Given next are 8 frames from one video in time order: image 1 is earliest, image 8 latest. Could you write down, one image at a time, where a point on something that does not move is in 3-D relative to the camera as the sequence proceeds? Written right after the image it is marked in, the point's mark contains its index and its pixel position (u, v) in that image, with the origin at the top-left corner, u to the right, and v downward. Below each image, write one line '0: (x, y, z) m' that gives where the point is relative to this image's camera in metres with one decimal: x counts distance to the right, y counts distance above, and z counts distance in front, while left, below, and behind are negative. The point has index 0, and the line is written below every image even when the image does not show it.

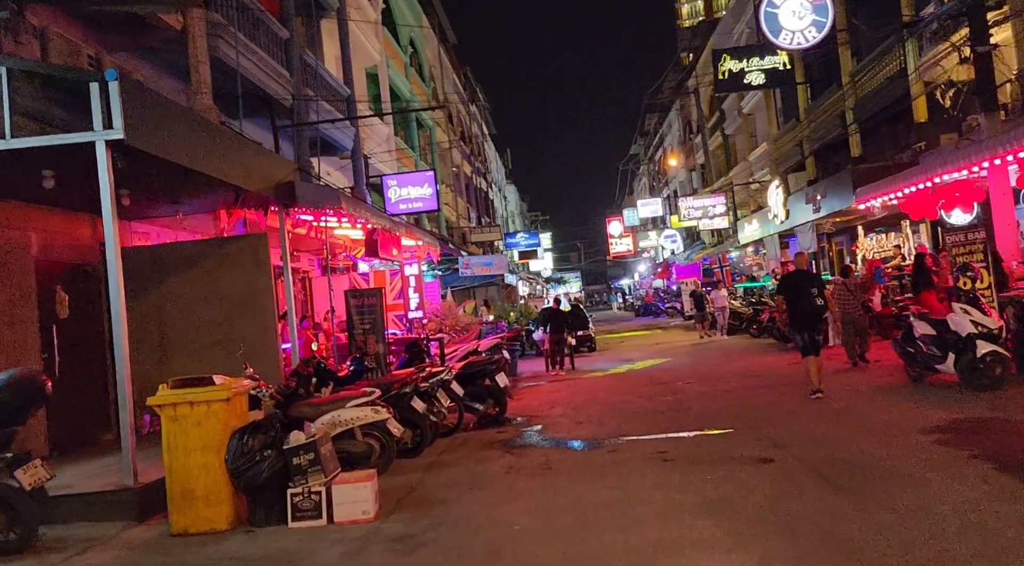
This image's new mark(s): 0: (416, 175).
0: (-2.2, +2.5, +19.9) m
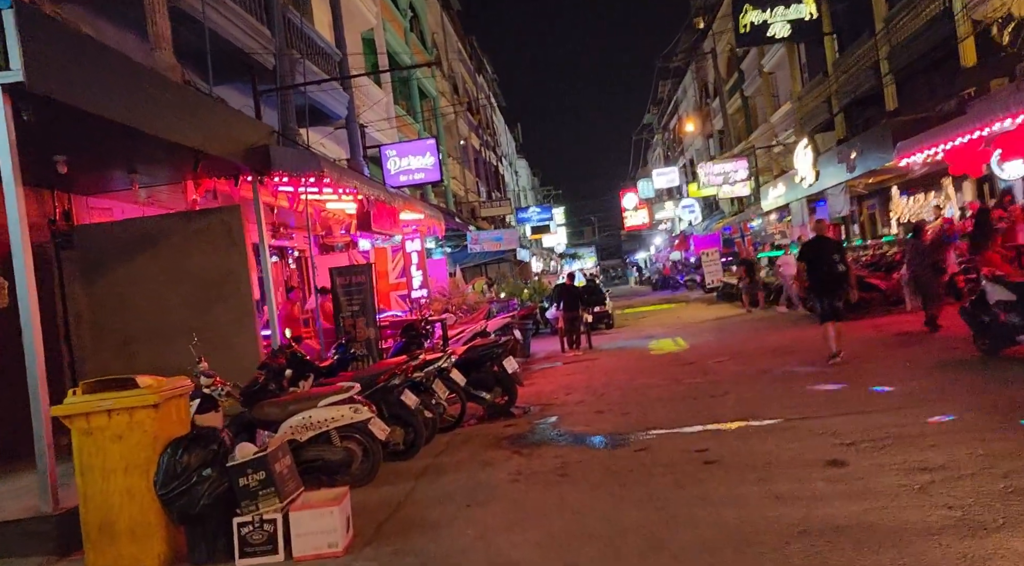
0: (-2.1, +3.0, +18.6) m
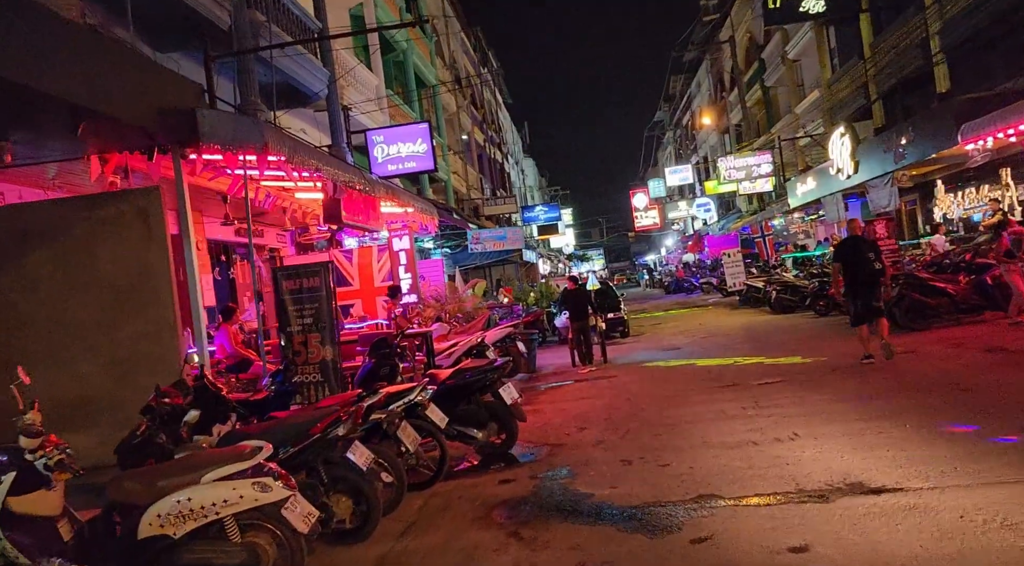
0: (-2.0, +2.9, +16.3) m
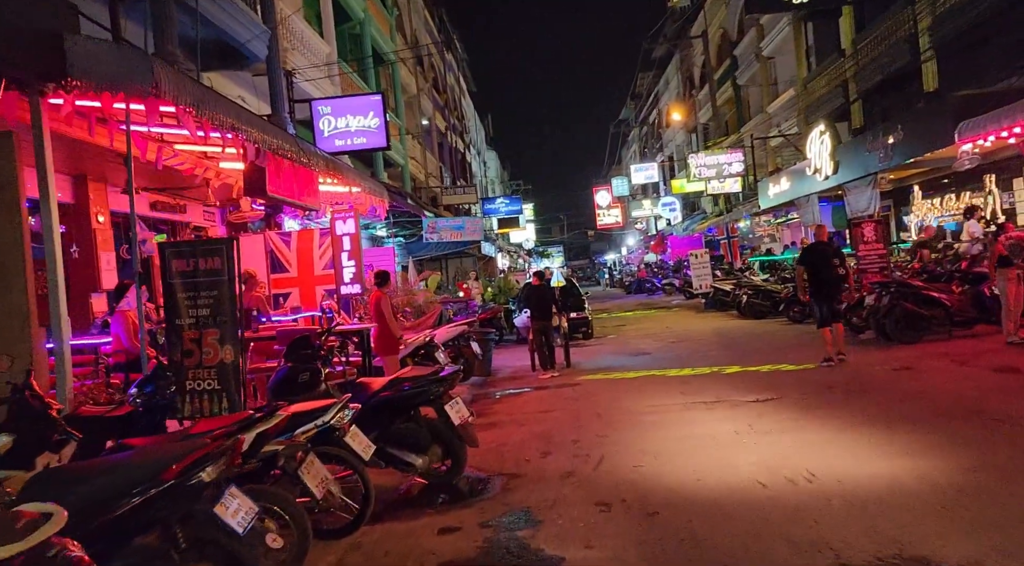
0: (-2.6, +3.1, +14.7) m
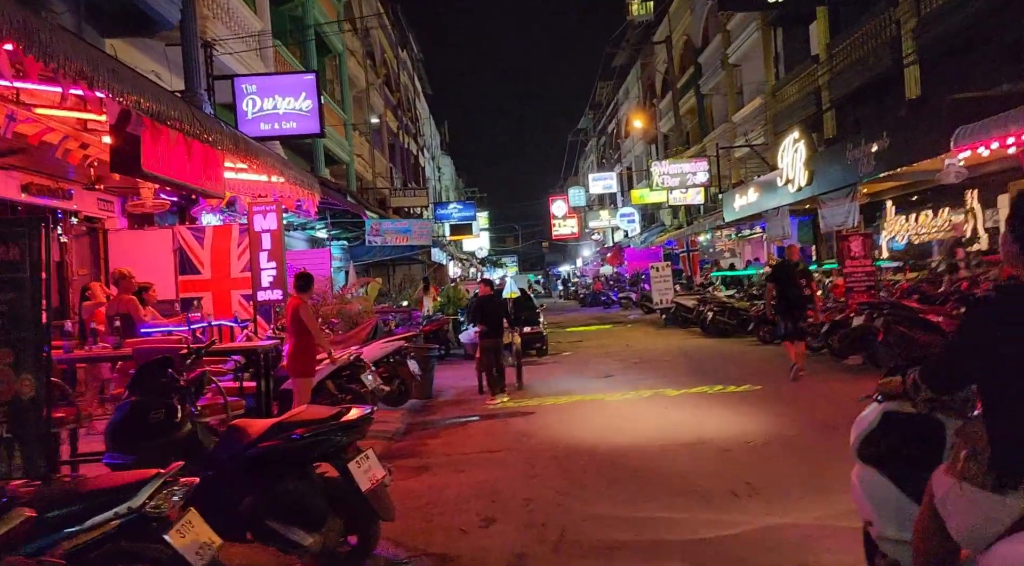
0: (-3.3, +3.0, +12.9) m
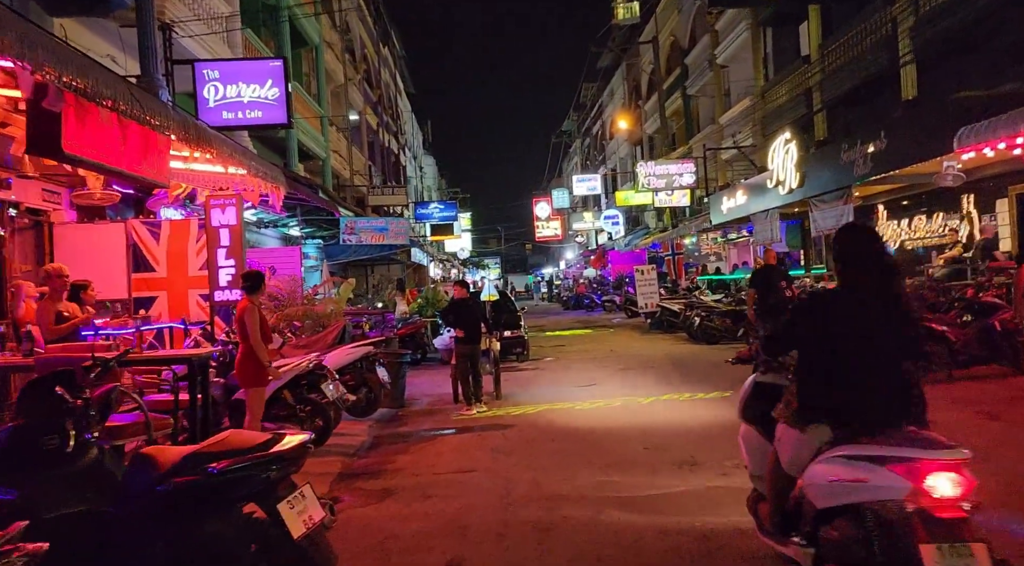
0: (-3.6, +3.0, +12.0) m
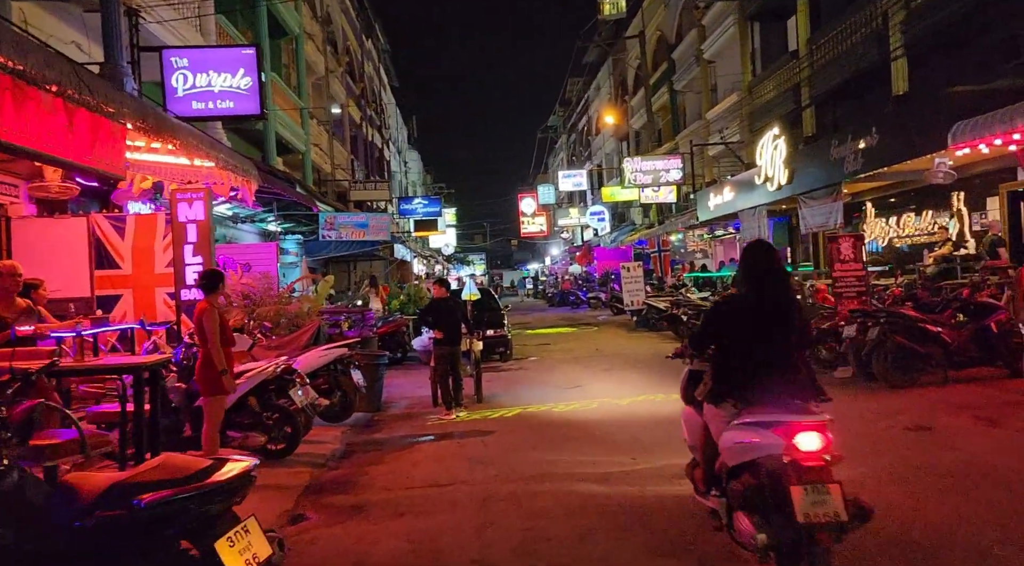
0: (-3.8, +3.1, +11.5) m
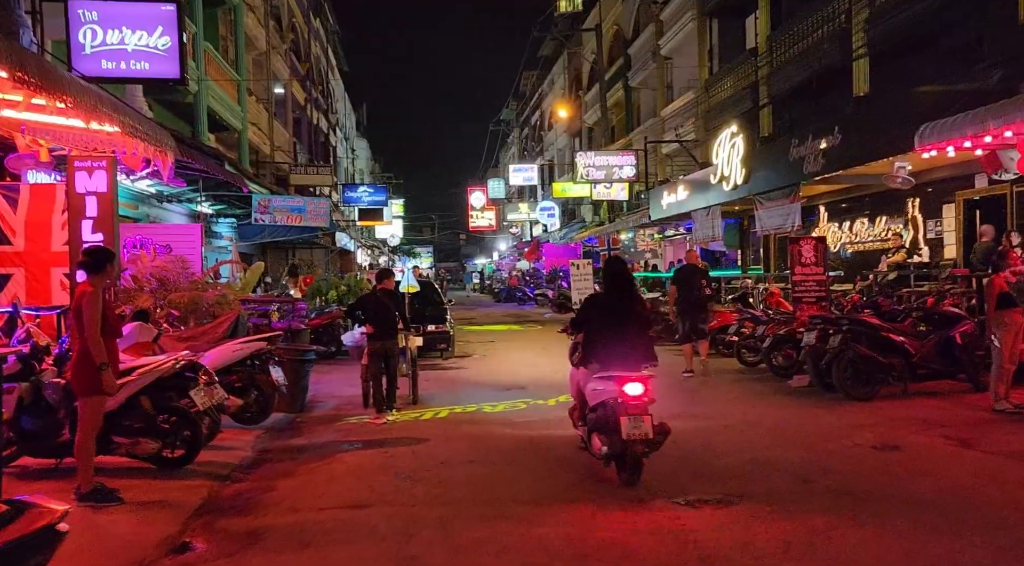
0: (-4.4, +3.3, +10.3) m
